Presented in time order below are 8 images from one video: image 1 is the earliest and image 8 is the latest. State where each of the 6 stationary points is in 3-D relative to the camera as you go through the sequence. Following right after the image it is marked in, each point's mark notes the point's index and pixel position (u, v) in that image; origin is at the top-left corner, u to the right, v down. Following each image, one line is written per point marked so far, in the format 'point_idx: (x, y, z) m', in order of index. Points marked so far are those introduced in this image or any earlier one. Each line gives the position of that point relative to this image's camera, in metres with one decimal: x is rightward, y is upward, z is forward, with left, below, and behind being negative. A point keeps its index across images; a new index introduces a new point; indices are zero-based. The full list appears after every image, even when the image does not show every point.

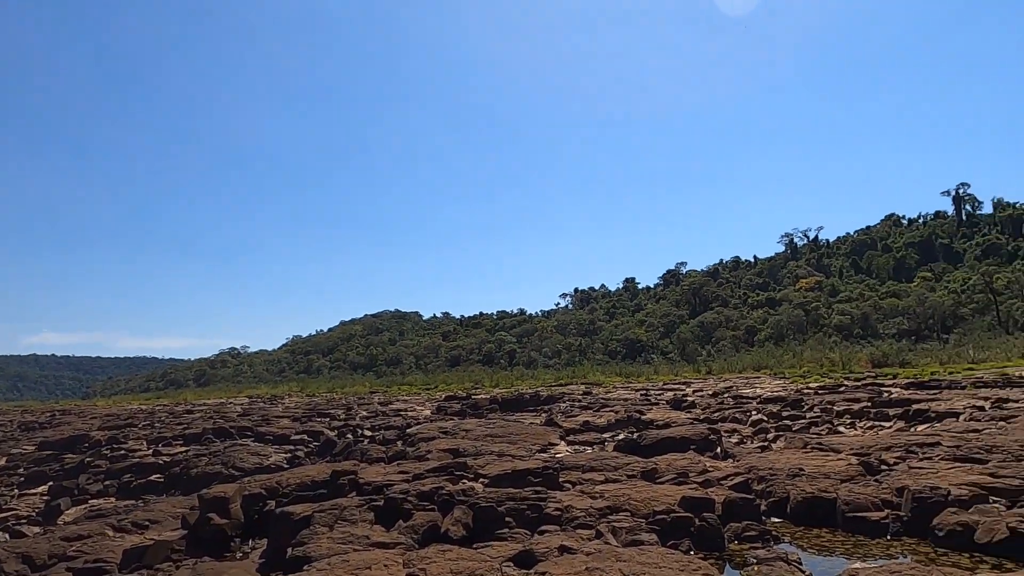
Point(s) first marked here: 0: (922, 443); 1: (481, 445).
0: (+6.8, -2.6, +11.0) m
1: (-0.7, -3.3, +13.9) m
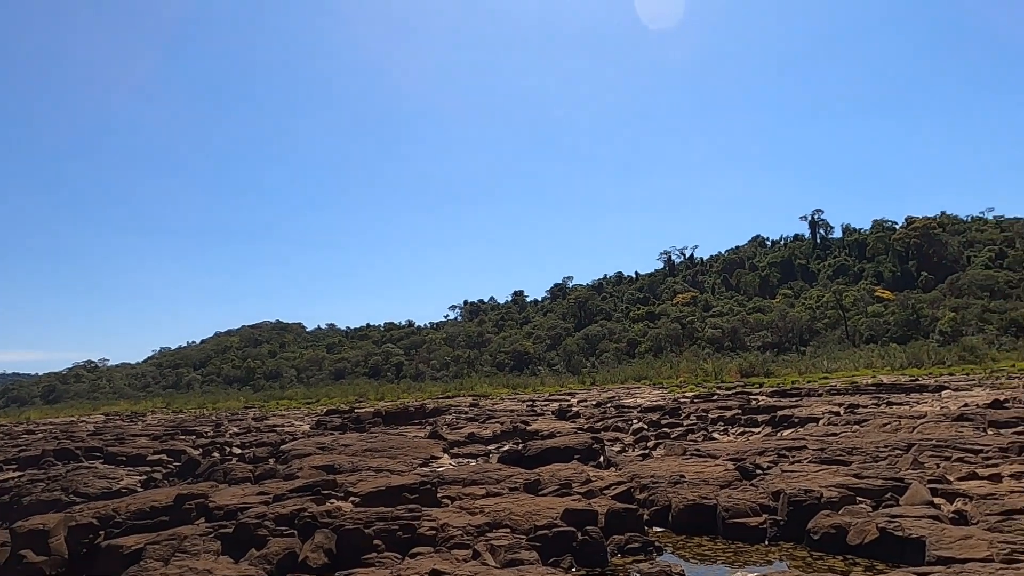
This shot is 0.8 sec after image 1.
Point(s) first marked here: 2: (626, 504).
0: (+4.8, -2.8, +11.5) m
1: (-3.1, -3.4, +13.0) m
2: (+1.4, -2.9, +8.2) m
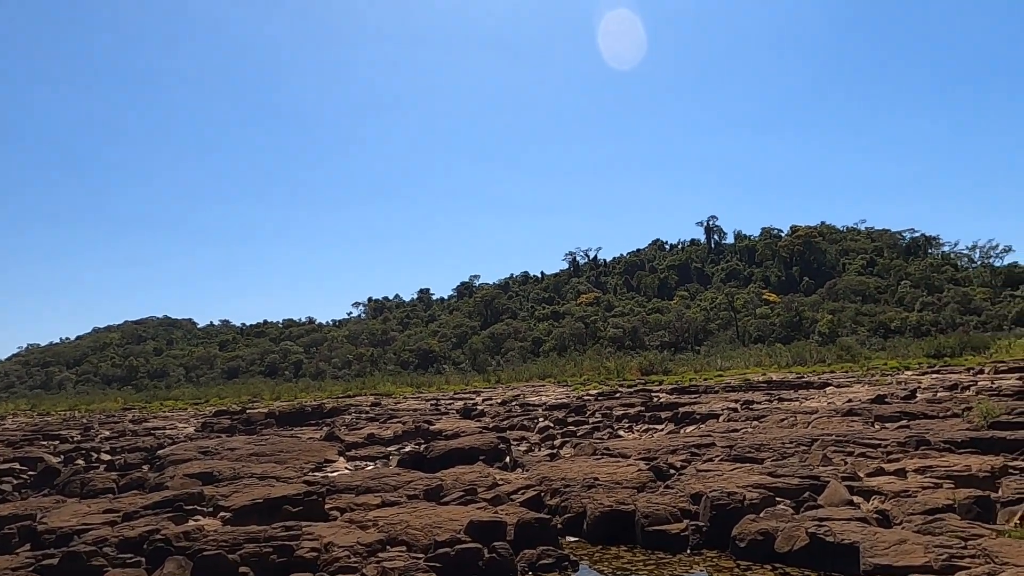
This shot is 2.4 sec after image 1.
0: (+3.2, -2.7, +11.3) m
1: (-4.9, -3.2, +11.7) m
2: (+0.2, -2.7, +7.6) m
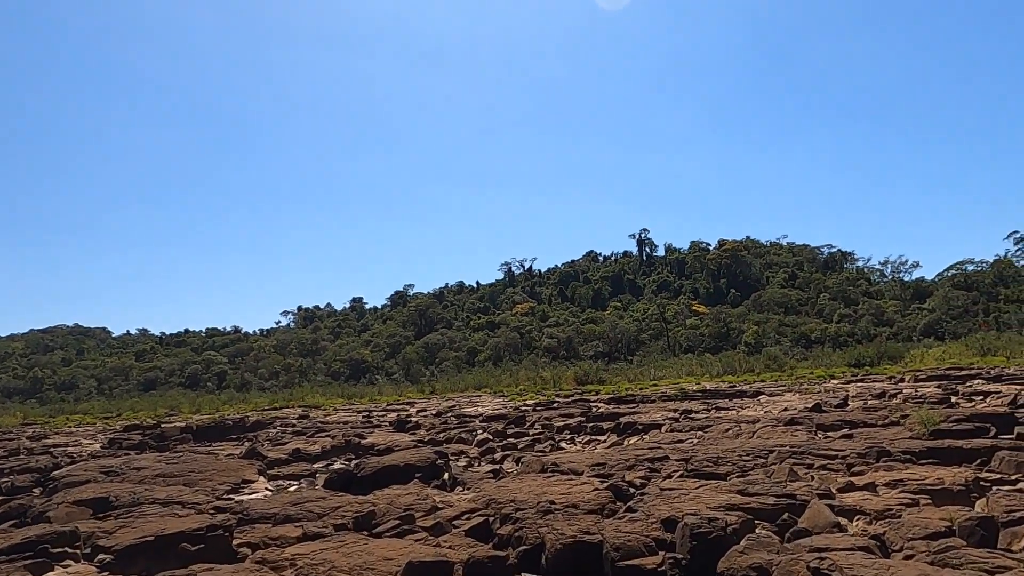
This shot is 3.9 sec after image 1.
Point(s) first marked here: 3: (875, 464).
0: (+2.2, -2.7, +10.6) m
1: (-5.8, -3.2, +10.3) m
2: (-0.4, -2.7, +6.7) m
3: (+4.8, -2.4, +8.9) m
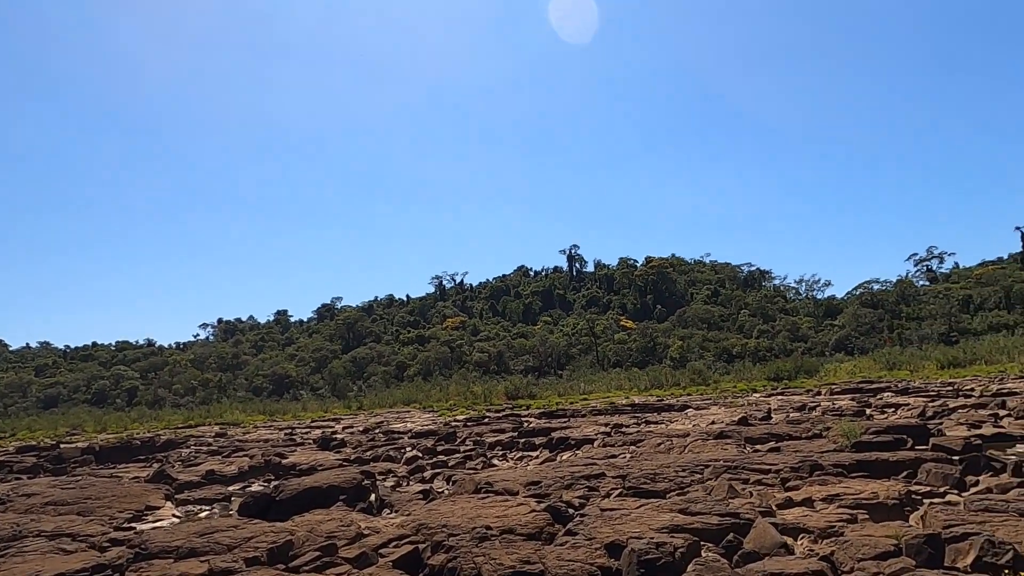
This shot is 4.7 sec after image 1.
0: (+1.2, -2.9, +10.4) m
1: (-6.8, -3.3, +9.1) m
2: (-1.0, -2.8, +6.1) m
3: (+4.0, -2.5, +8.9) m
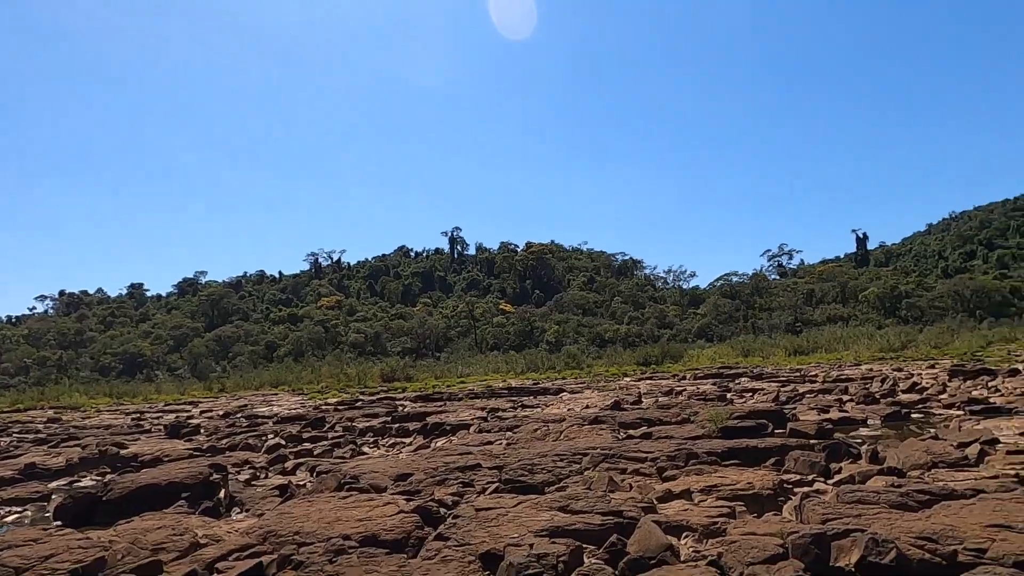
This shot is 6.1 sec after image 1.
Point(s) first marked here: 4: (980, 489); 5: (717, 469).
0: (-0.8, -2.6, +9.8) m
1: (-8.4, -2.8, +7.1) m
2: (-2.1, -2.6, +5.2) m
3: (+2.3, -2.4, +8.8) m
4: (+4.4, -1.9, +6.2) m
5: (+2.6, -2.3, +8.5) m
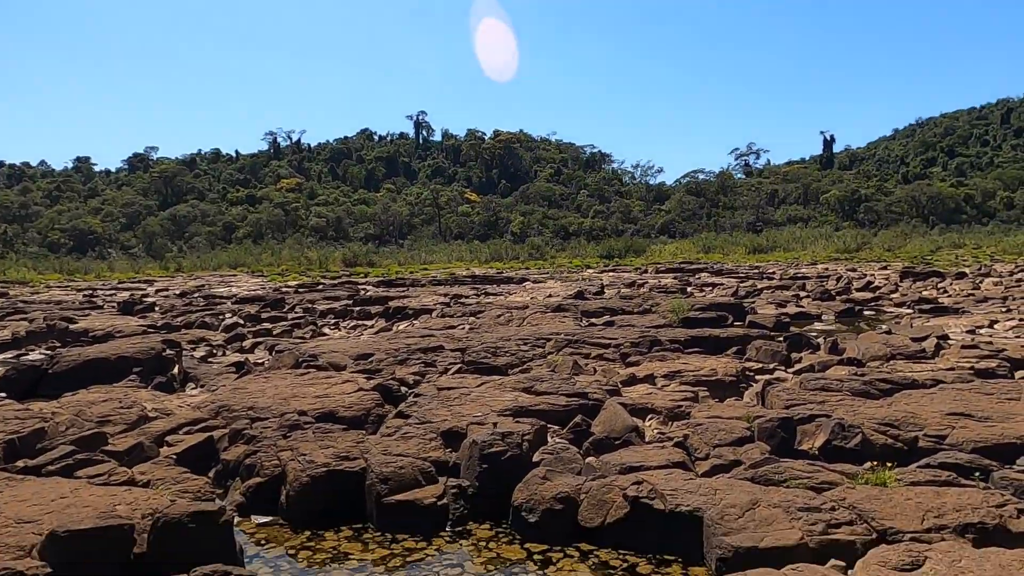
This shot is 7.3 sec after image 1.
0: (-1.3, -0.9, +9.6) m
1: (-8.8, -1.2, +6.6) m
2: (-2.4, -1.5, +5.1) m
3: (+1.8, -0.9, +8.8) m
4: (+4.0, -0.9, +6.2) m
5: (+2.2, -0.9, +8.5) m
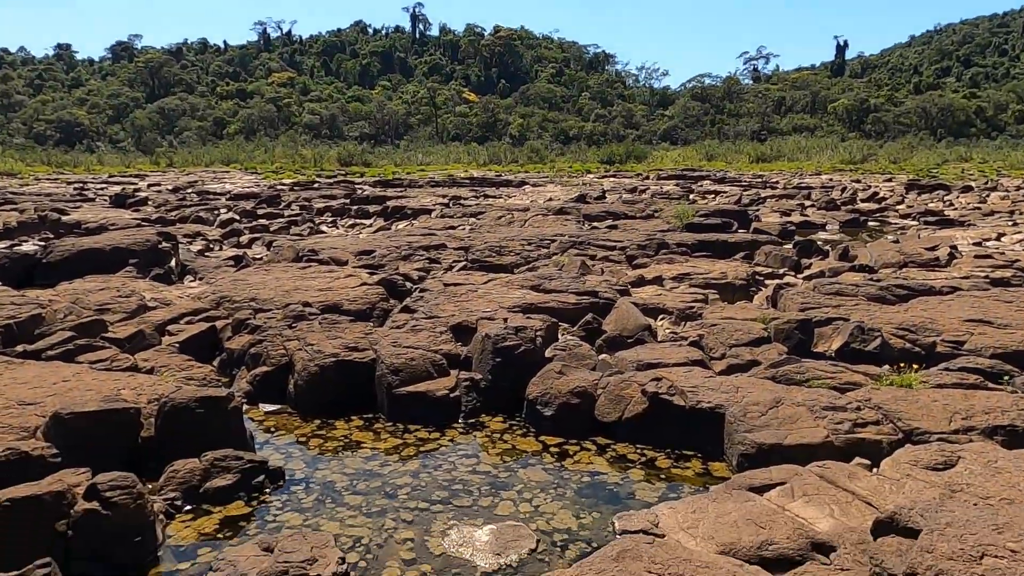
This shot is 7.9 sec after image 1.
0: (-1.2, +0.6, +9.5) m
1: (-8.7, 0.0, +6.5) m
2: (-2.4, -0.6, +5.0) m
3: (+1.8, +0.4, +8.6) m
4: (+4.1, 0.0, +6.1) m
5: (+2.2, +0.4, +8.4) m
